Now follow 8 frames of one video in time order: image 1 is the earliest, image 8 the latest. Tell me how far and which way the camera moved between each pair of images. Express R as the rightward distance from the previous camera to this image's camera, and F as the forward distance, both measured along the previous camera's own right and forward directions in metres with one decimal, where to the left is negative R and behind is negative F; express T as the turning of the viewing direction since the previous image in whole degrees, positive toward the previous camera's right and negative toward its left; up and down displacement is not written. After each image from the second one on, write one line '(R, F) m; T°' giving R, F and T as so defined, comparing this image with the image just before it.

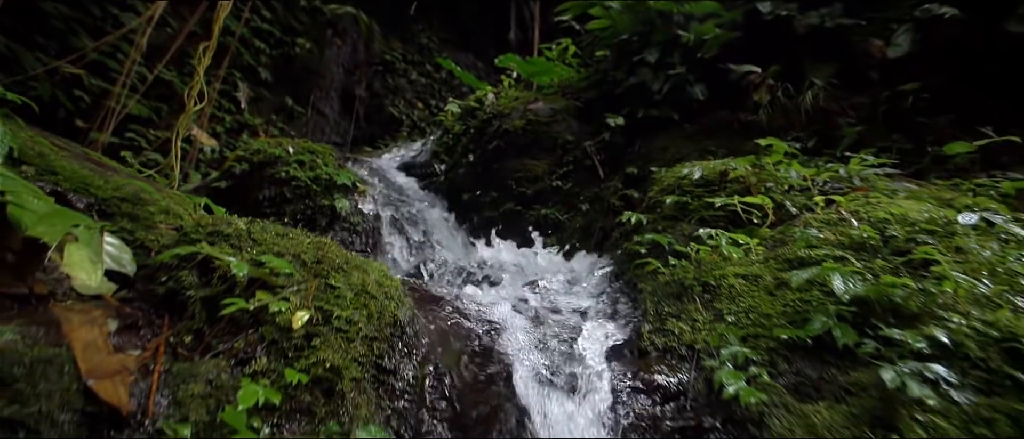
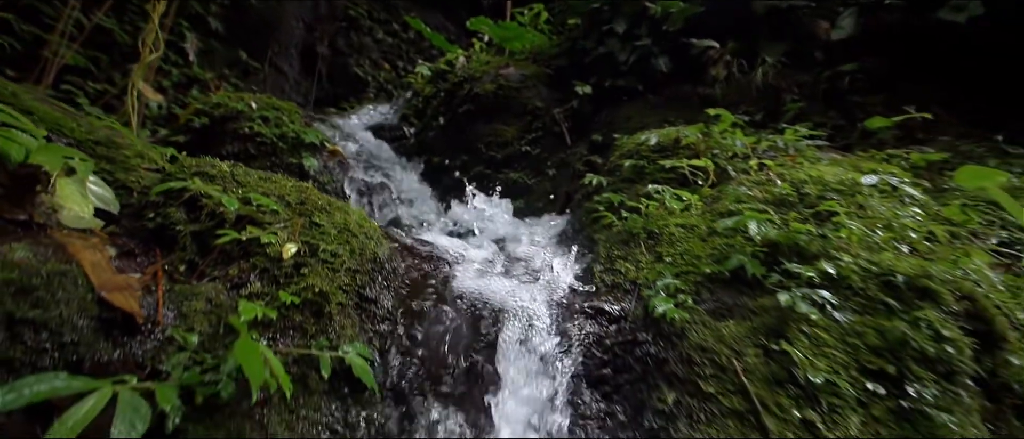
(0.0, -0.2) m; +4°
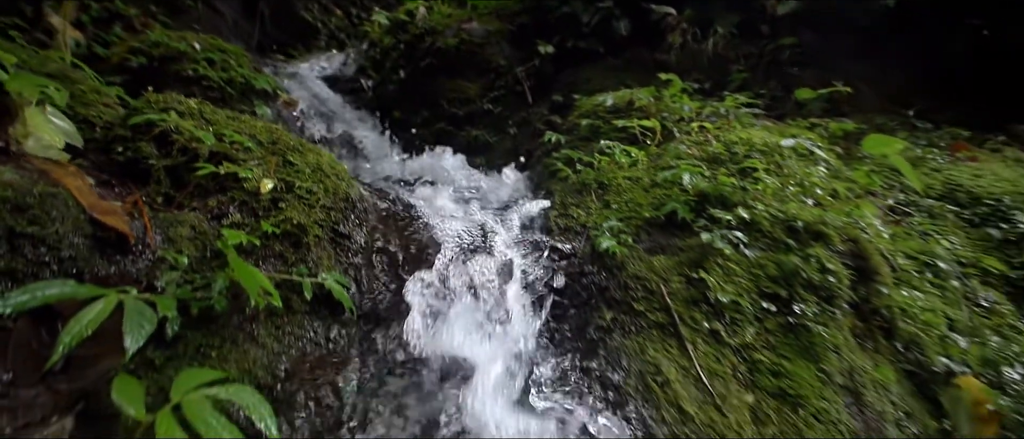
(0.0, -0.2) m; +6°
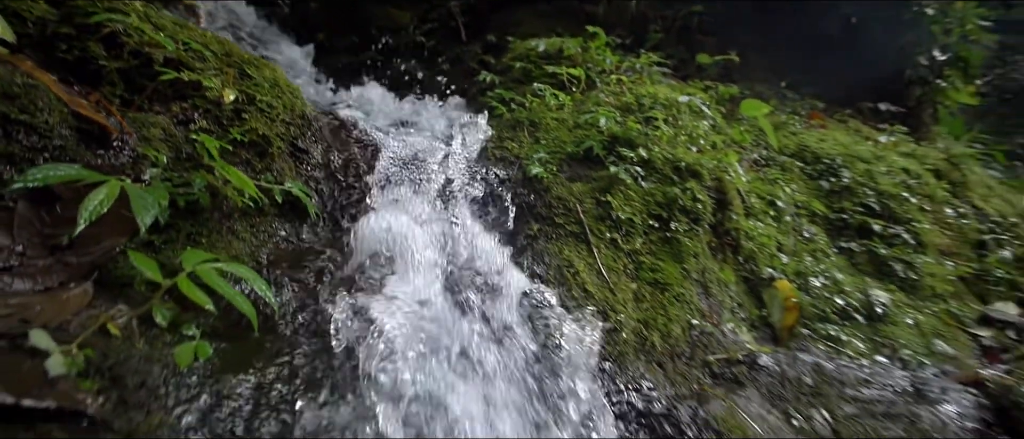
(-0.1, -0.3) m; +11°
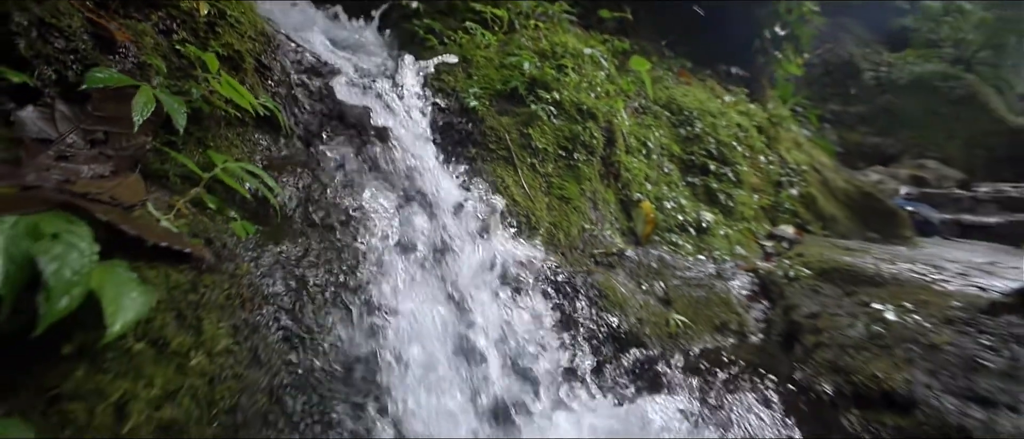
(-0.3, -0.5) m; +15°
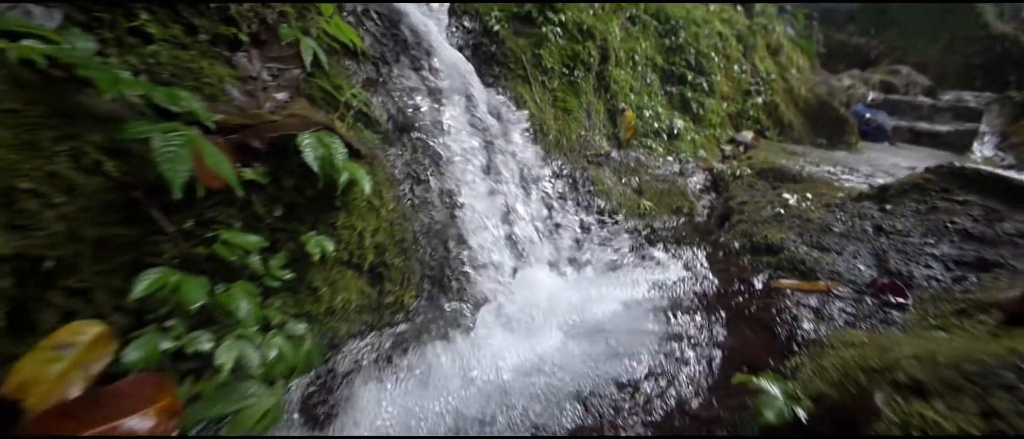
(-0.3, -0.8) m; +3°
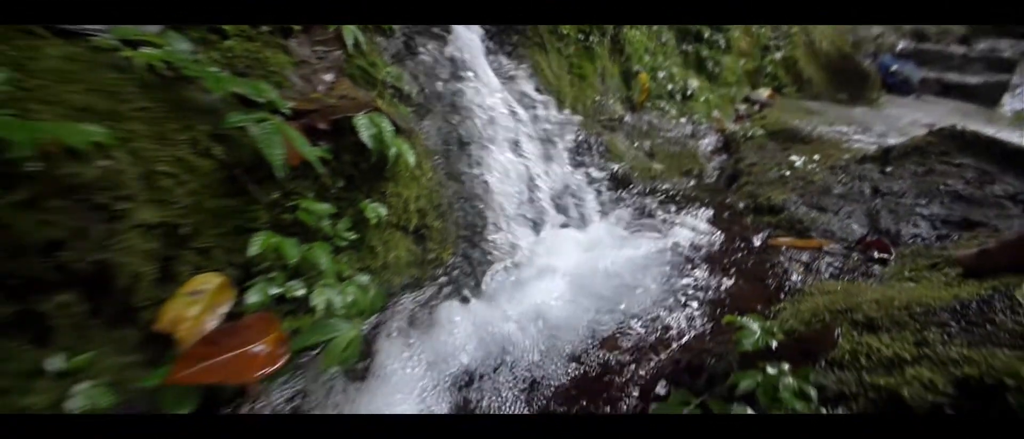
(-0.1, -0.3) m; -2°
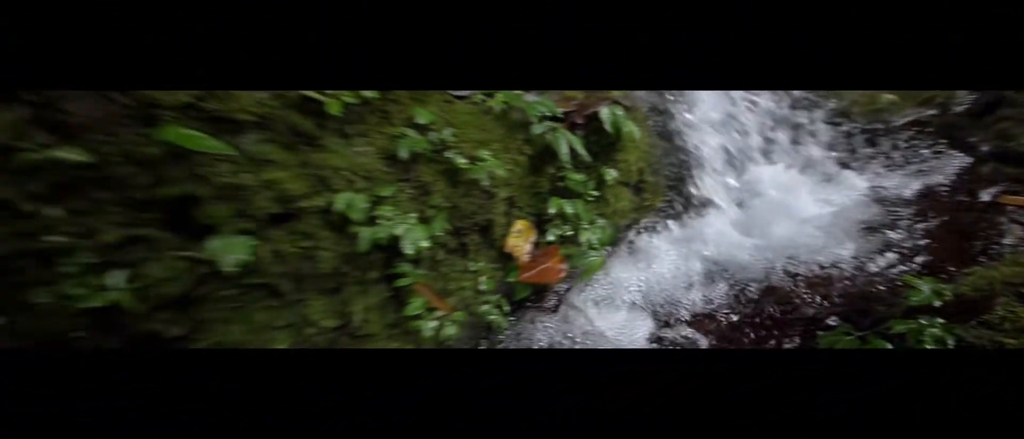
(-0.2, -0.9) m; -23°
